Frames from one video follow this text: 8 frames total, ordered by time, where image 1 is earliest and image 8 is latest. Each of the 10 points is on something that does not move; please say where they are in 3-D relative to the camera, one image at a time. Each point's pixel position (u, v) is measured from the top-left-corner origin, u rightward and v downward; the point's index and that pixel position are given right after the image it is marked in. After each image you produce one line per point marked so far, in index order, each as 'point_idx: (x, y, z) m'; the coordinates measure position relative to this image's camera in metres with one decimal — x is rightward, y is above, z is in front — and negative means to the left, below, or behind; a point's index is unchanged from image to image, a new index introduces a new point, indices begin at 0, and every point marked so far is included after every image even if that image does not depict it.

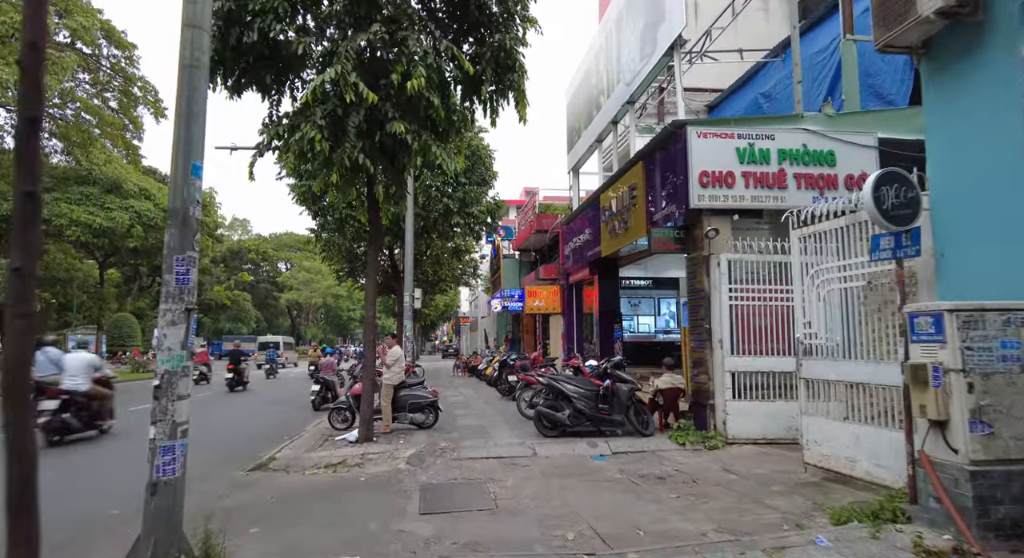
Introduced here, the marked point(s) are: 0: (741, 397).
0: (+3.1, -1.6, +7.8) m
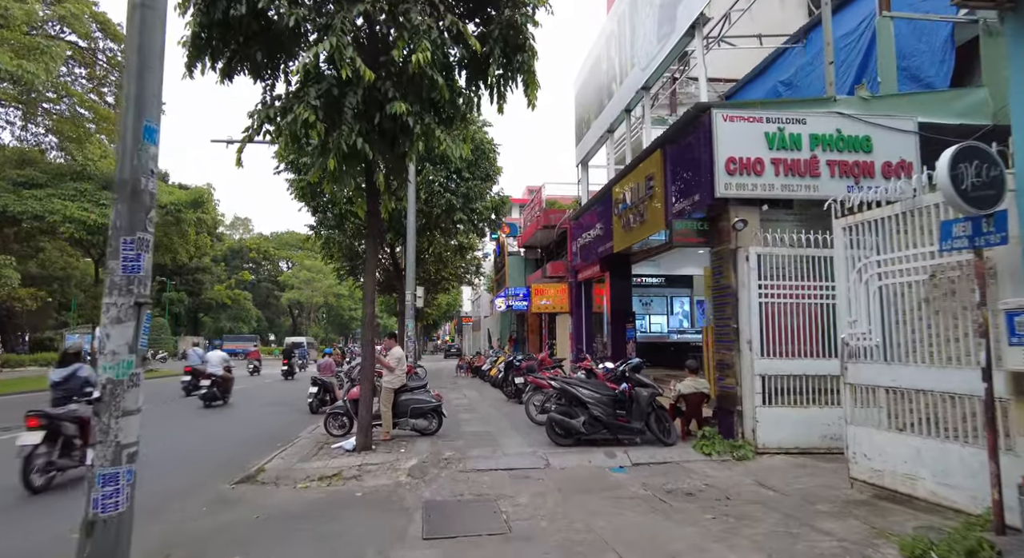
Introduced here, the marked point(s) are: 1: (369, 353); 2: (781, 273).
0: (+3.2, -1.5, +7.2) m
1: (-2.0, -1.0, +7.9) m
2: (+3.4, +0.1, +7.4) m
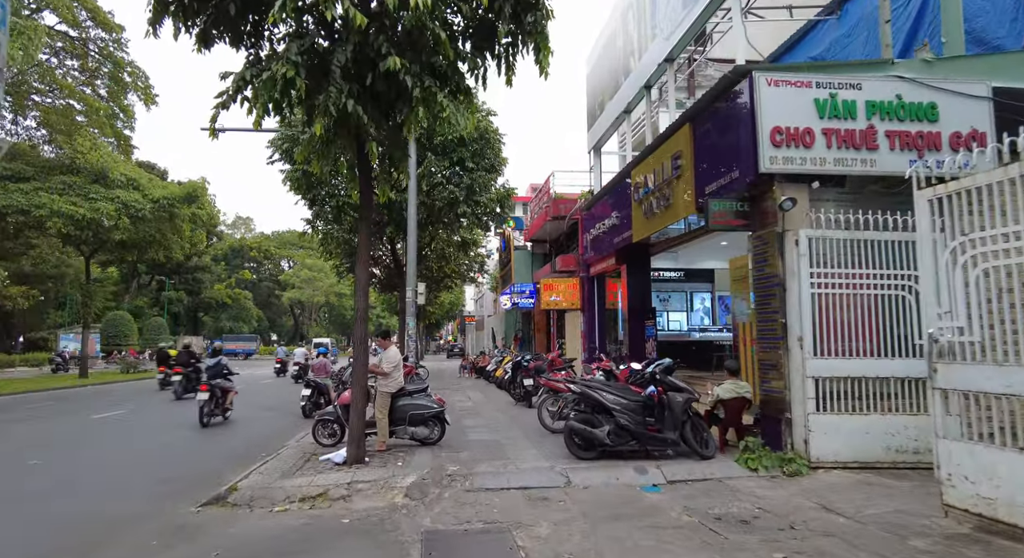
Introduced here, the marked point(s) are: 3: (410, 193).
0: (+3.4, -1.4, +6.2) m
1: (-1.8, -0.9, +6.9) m
2: (+3.6, +0.2, +6.4) m
3: (-3.1, +2.6, +17.5) m
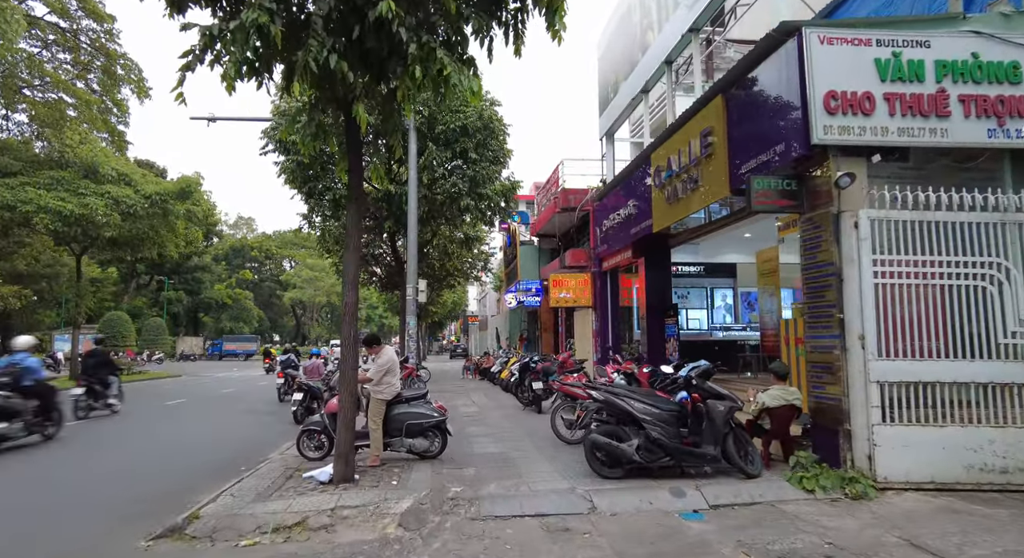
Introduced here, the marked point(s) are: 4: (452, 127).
0: (+3.5, -1.3, +5.2) m
1: (-1.7, -0.8, +6.0) m
2: (+3.7, +0.3, +5.4) m
3: (-3.0, +2.7, +16.7) m
4: (-1.9, +4.7, +17.4) m
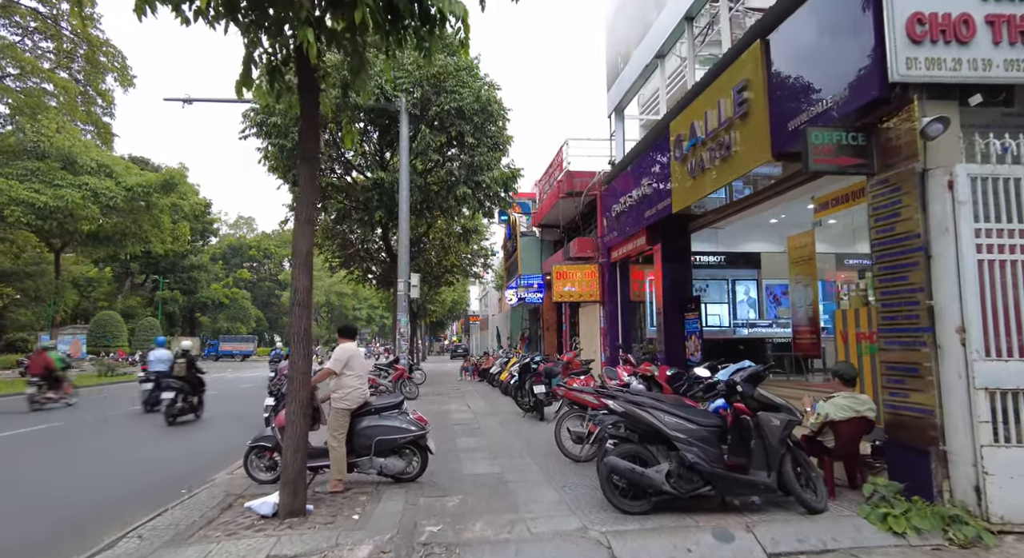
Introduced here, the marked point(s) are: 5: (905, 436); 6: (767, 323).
0: (+3.5, -1.1, +4.0) m
1: (-1.8, -0.6, +4.7) m
2: (+3.7, +0.5, +4.2) m
3: (-3.0, +2.9, +15.4) m
4: (-1.9, +4.8, +16.2) m
5: (+3.0, -1.2, +4.4) m
6: (+4.9, -0.9, +11.1) m
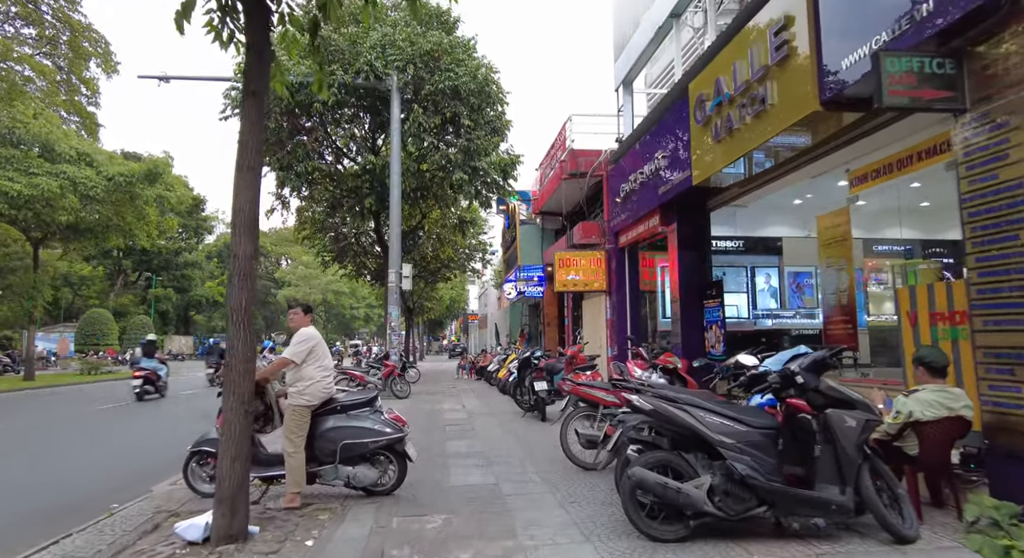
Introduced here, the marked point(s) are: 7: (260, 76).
0: (+3.4, -0.9, +3.0) m
1: (-1.8, -0.4, +3.7) m
2: (+3.6, +0.7, +3.2) m
3: (-3.0, +3.1, +14.4) m
4: (-1.9, +5.1, +15.2) m
5: (+3.0, -1.0, +3.4) m
6: (+4.9, -0.7, +10.2) m
7: (-1.8, +1.4, +4.1) m
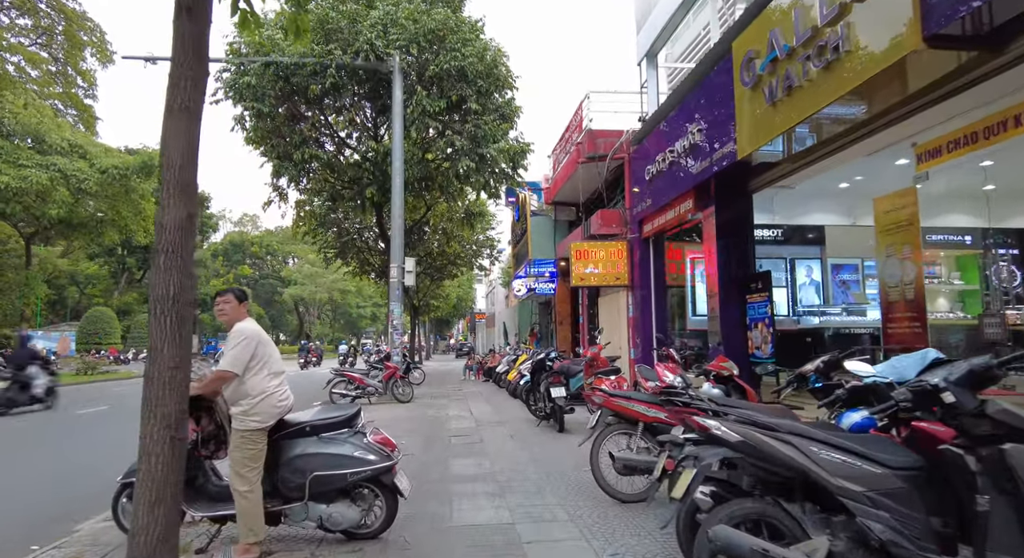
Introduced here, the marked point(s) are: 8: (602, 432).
0: (+3.5, -0.8, +1.9) m
1: (-1.7, -0.3, +2.8) m
2: (+3.7, +0.9, +2.1) m
3: (-2.8, +3.2, +13.4) m
4: (-1.6, +5.2, +14.2) m
5: (+3.1, -0.9, +2.4) m
6: (+5.1, -0.5, +9.1) m
7: (-1.7, +1.5, +3.1) m
8: (+0.7, -1.2, +4.4) m
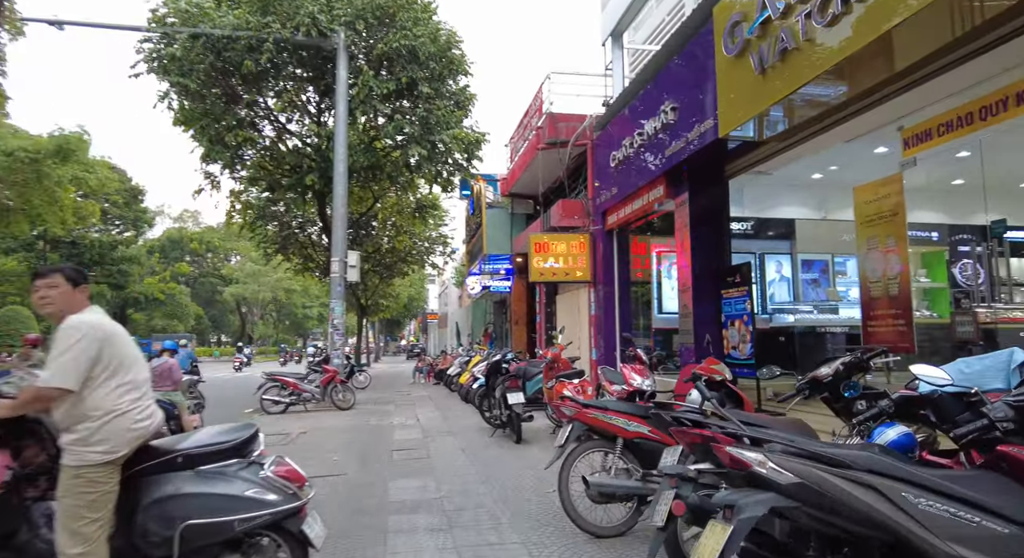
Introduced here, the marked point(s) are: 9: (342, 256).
0: (+3.4, -0.7, +1.4) m
1: (-1.8, -0.1, +1.8) m
2: (+3.6, +0.9, +1.6) m
3: (-3.8, +3.3, +12.3) m
4: (-2.7, +5.3, +13.2) m
5: (+3.0, -0.8, +1.8) m
6: (+4.4, -0.5, +8.6) m
7: (-1.8, +1.6, +2.1) m
8: (+0.4, -1.1, +3.6) m
9: (-3.8, +0.5, +12.9) m
